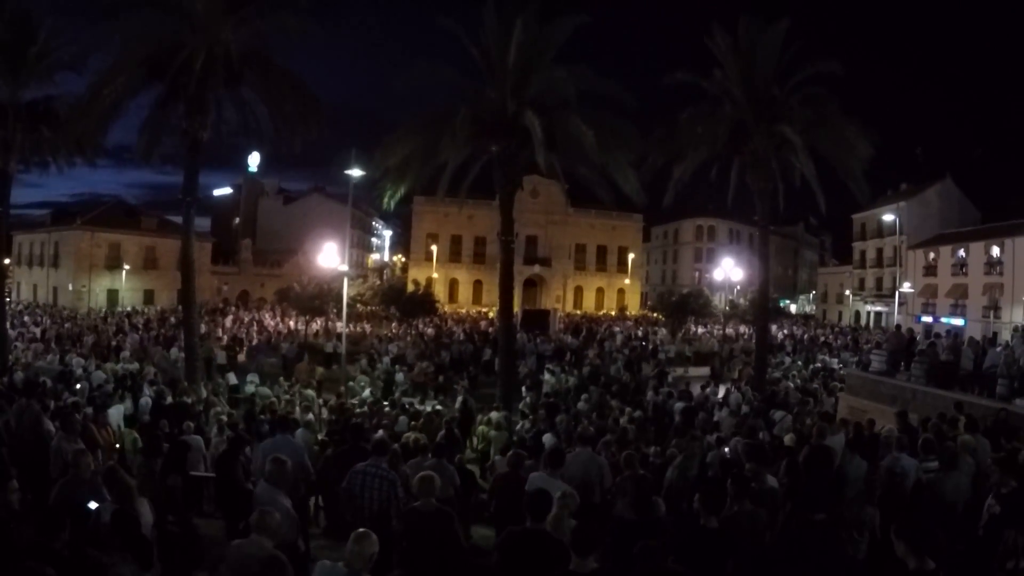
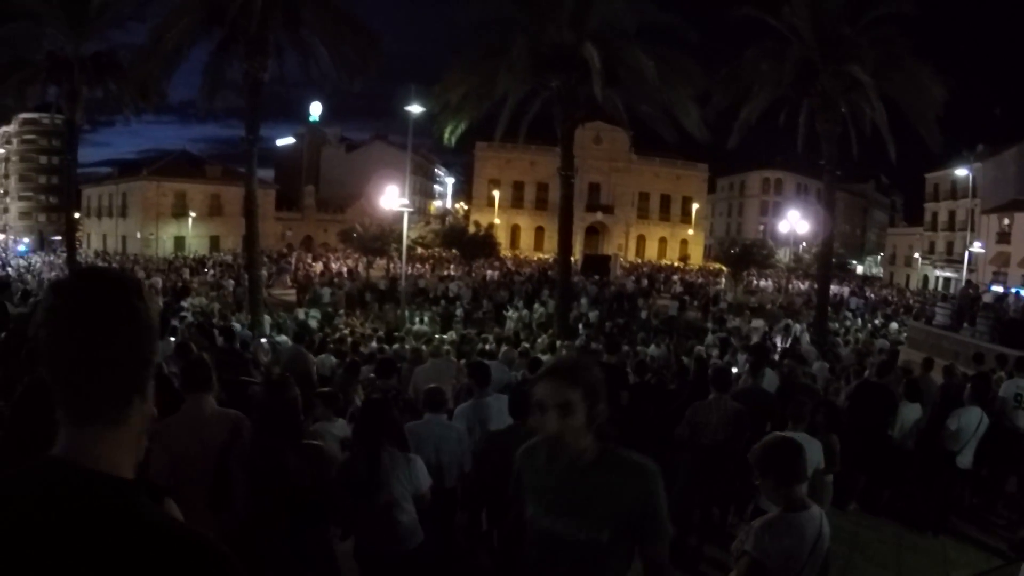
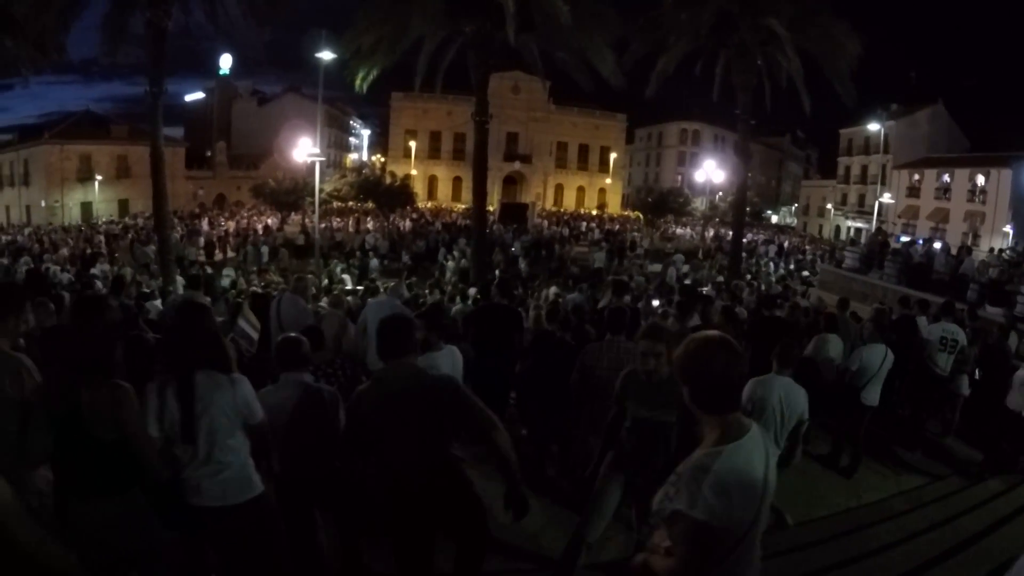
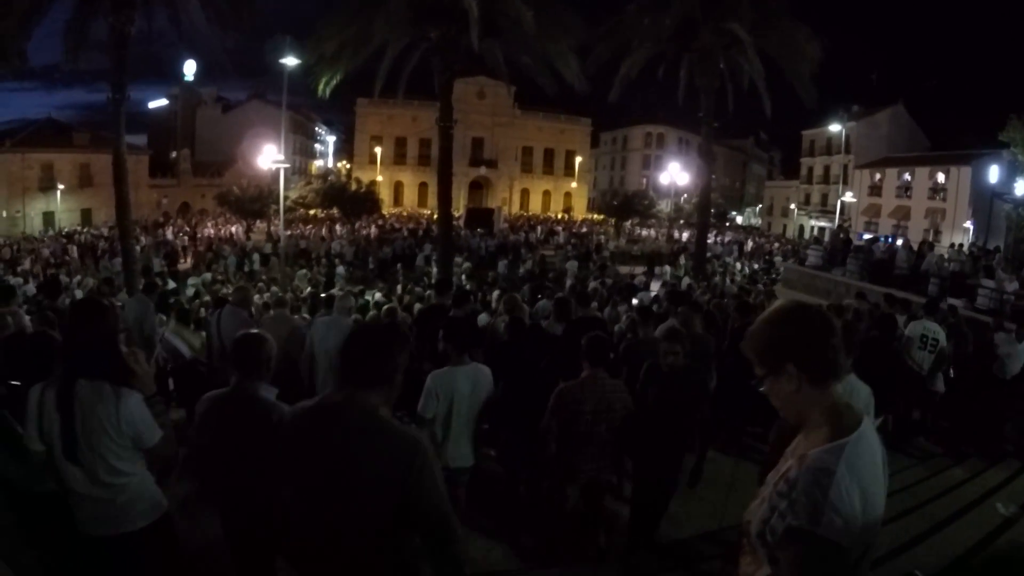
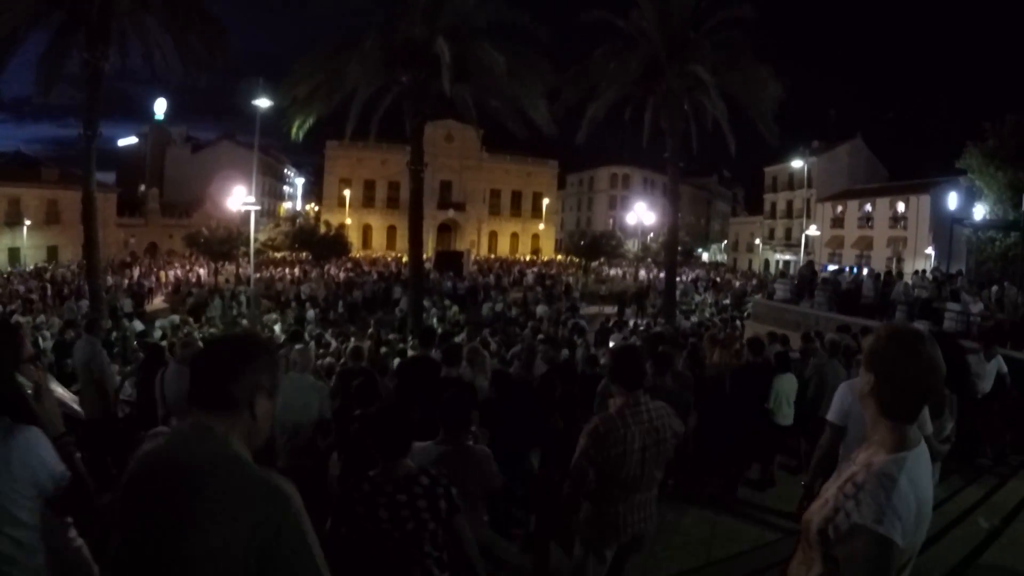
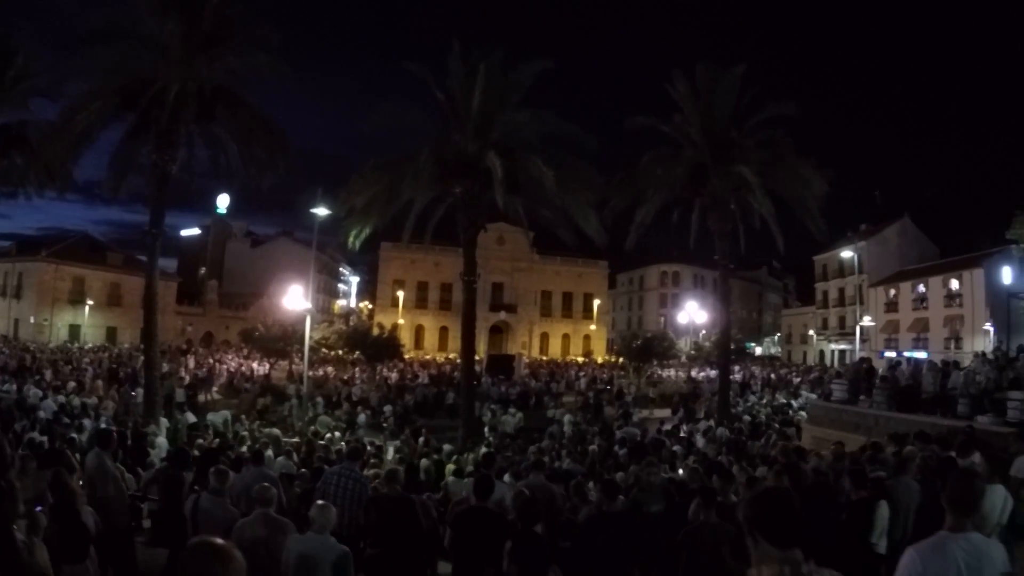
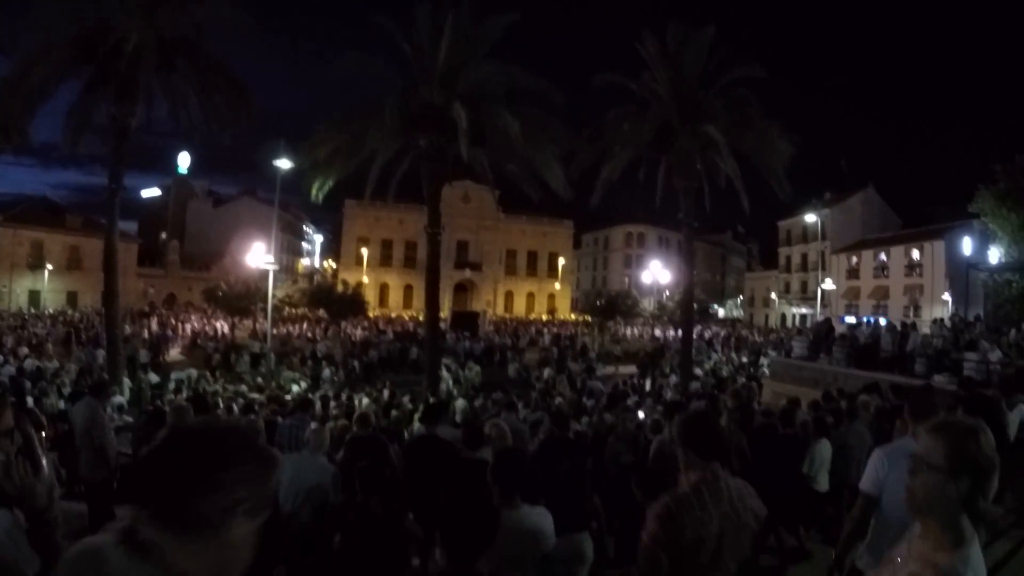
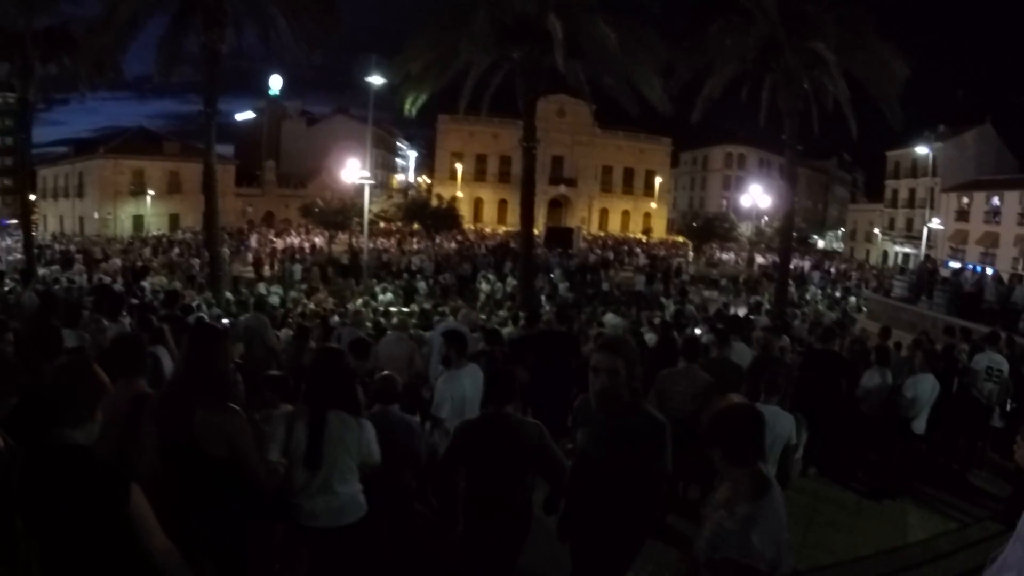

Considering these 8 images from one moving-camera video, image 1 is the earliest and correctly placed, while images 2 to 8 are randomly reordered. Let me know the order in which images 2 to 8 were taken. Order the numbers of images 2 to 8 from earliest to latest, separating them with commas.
6, 7, 5, 4, 3, 8, 2
